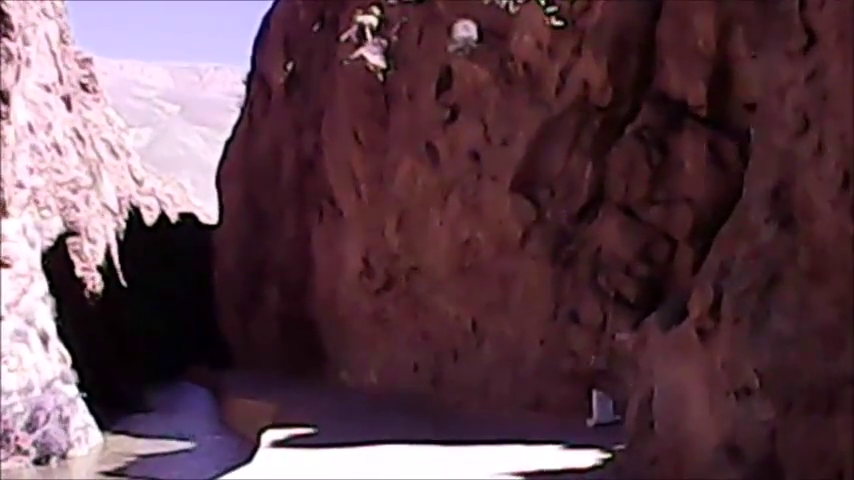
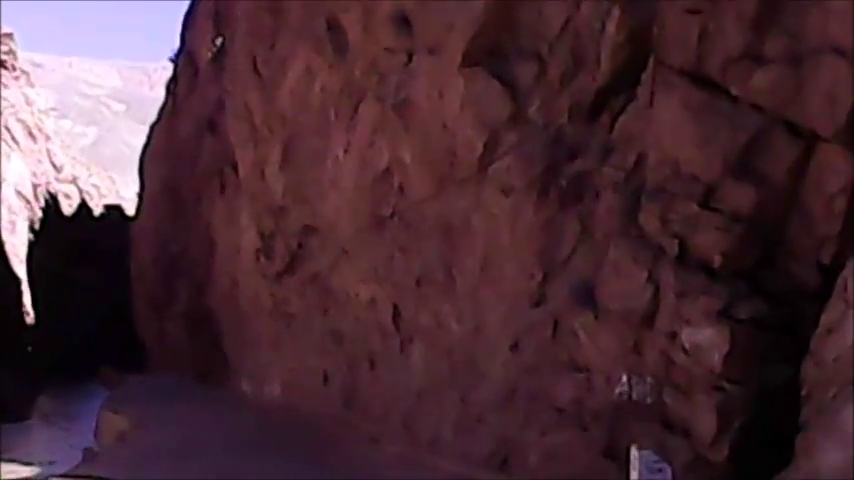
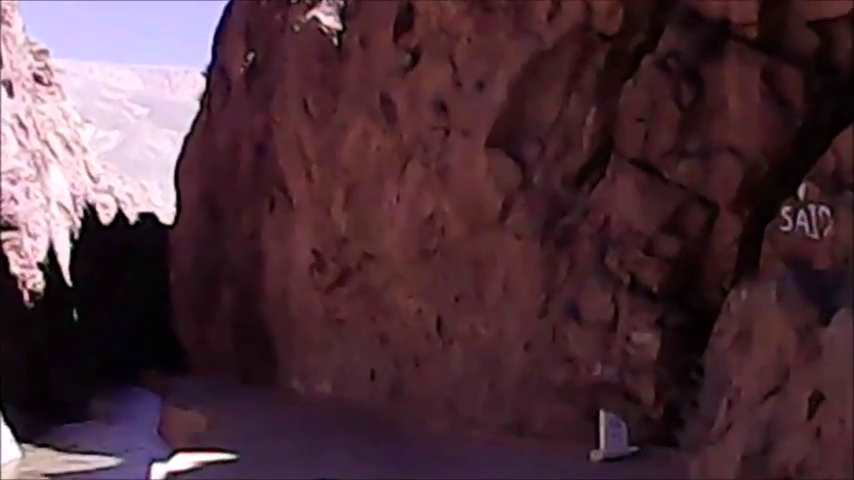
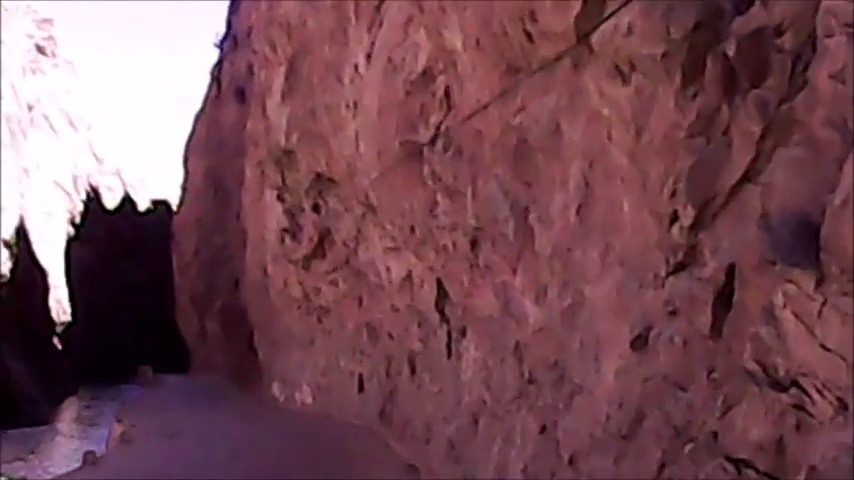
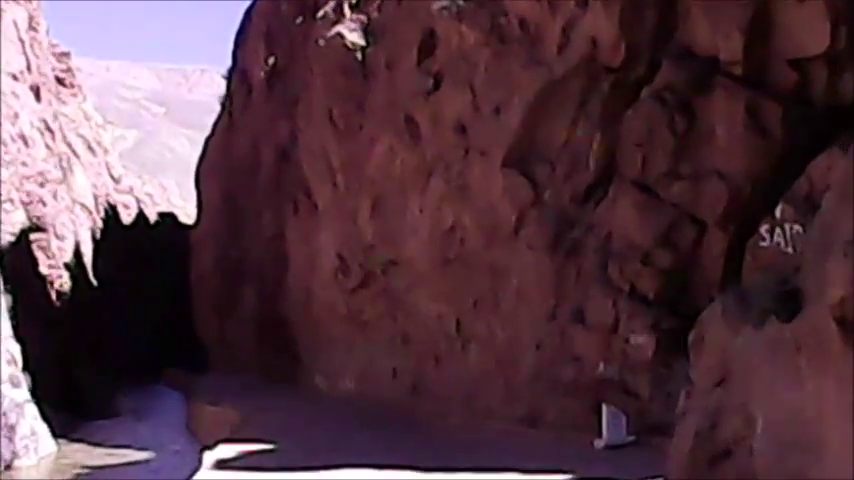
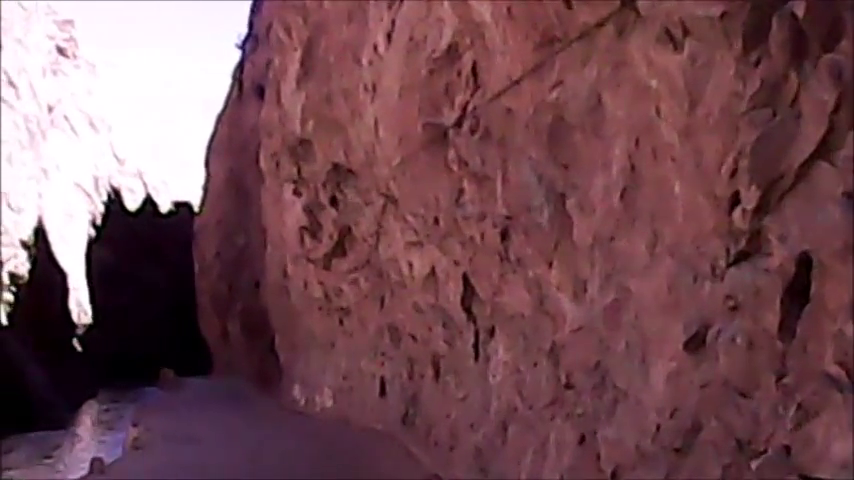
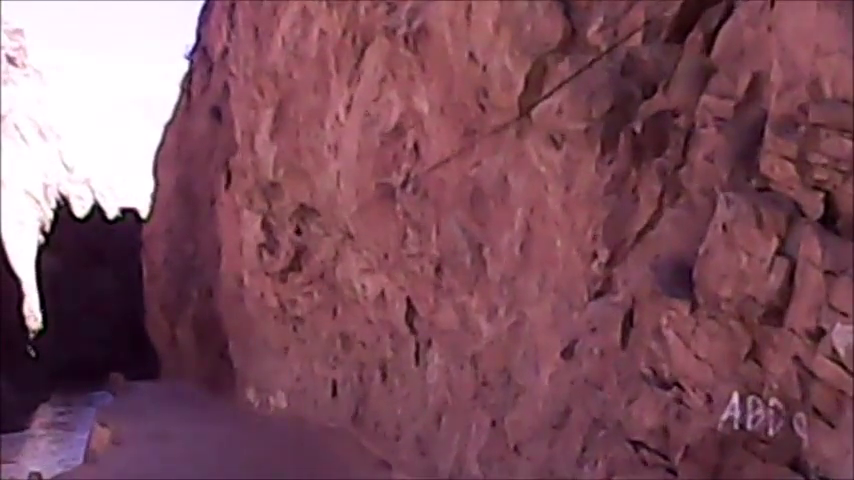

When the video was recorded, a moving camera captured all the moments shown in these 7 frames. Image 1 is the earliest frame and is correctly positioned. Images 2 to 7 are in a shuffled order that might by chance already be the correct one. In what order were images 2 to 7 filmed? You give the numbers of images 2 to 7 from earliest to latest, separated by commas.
5, 3, 2, 7, 4, 6
